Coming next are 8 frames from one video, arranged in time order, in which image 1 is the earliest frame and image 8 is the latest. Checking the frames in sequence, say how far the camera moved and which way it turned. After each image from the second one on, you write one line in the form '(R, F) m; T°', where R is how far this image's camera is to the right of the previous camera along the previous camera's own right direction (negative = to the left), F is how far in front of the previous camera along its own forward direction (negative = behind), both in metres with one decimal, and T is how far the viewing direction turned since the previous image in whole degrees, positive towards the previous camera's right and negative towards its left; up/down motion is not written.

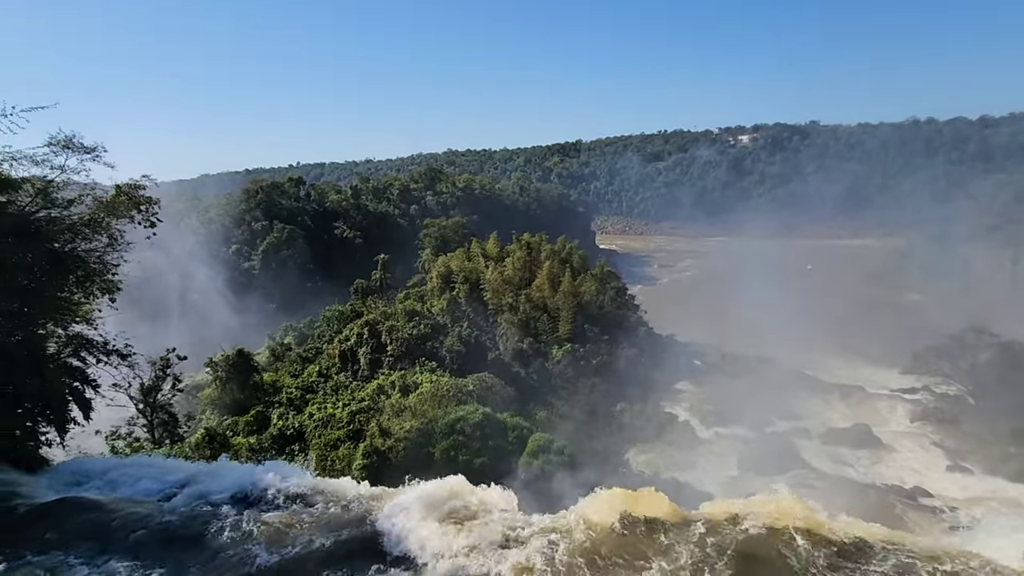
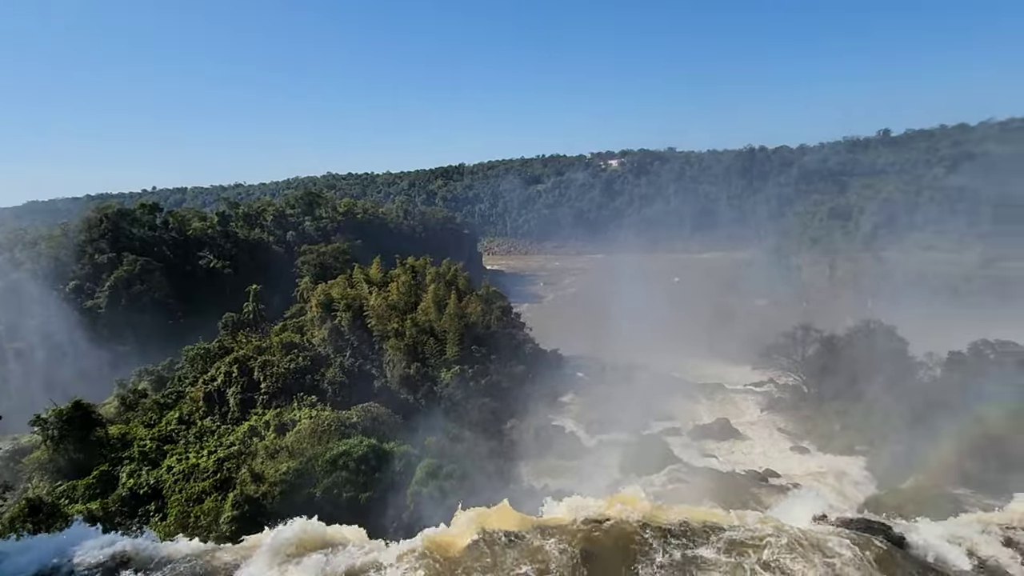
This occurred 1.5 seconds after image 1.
(+0.9, -0.4) m; +12°
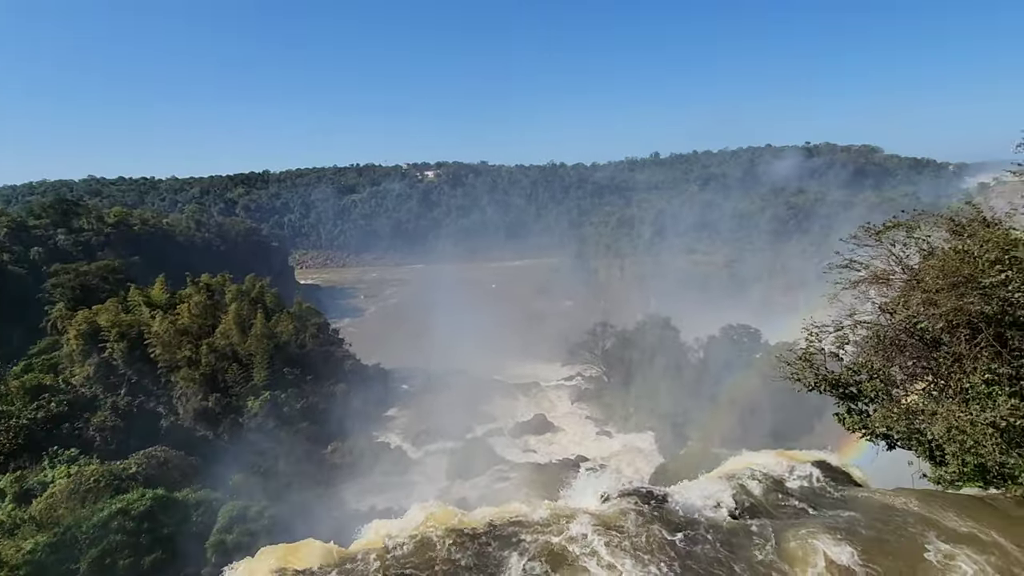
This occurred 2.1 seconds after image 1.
(+0.5, 0.0) m; +19°
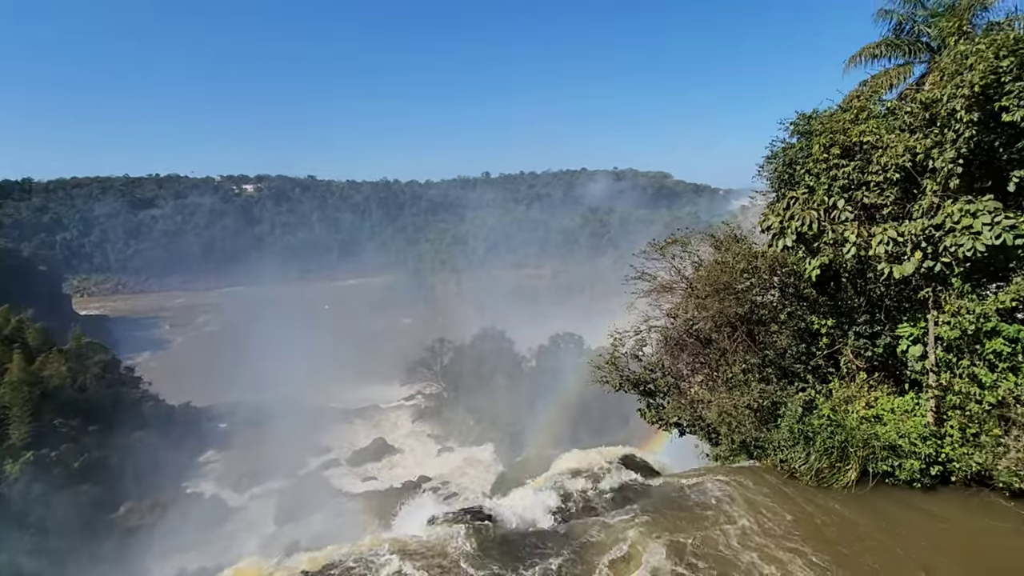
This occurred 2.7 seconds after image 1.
(+0.4, +0.1) m; +18°
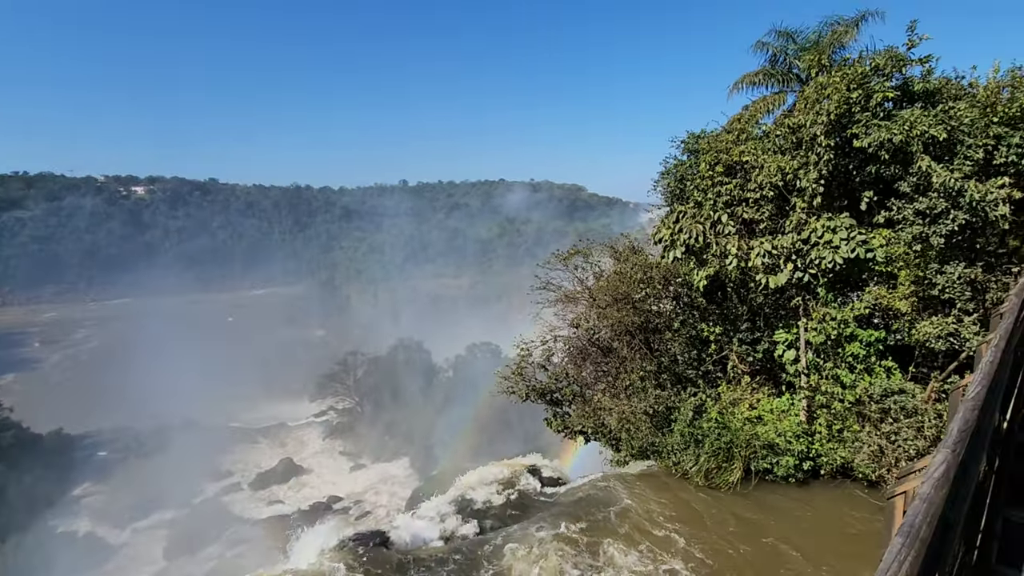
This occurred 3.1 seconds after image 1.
(+0.4, +0.2) m; +9°
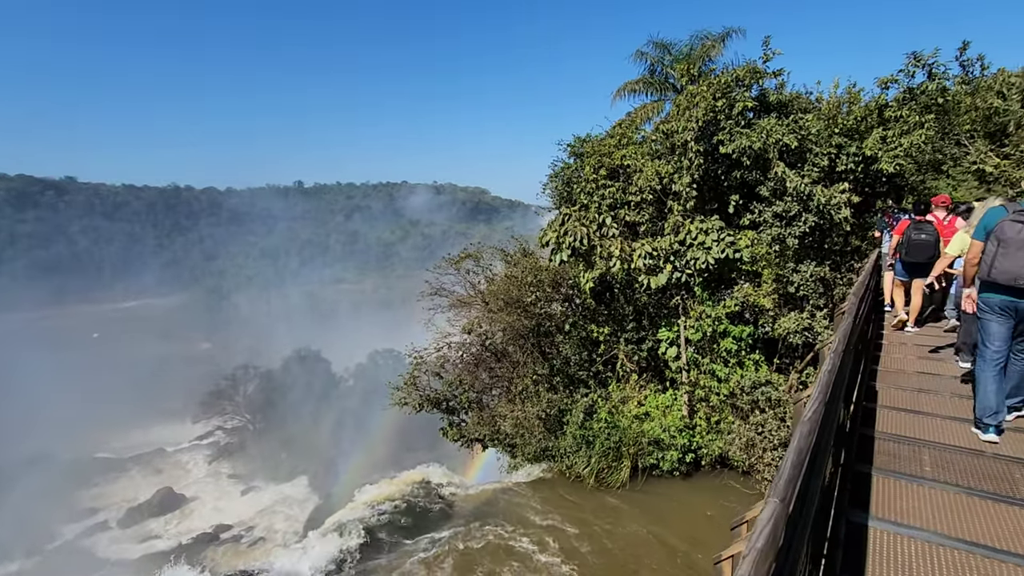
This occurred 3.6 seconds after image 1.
(+0.4, +0.3) m; +10°
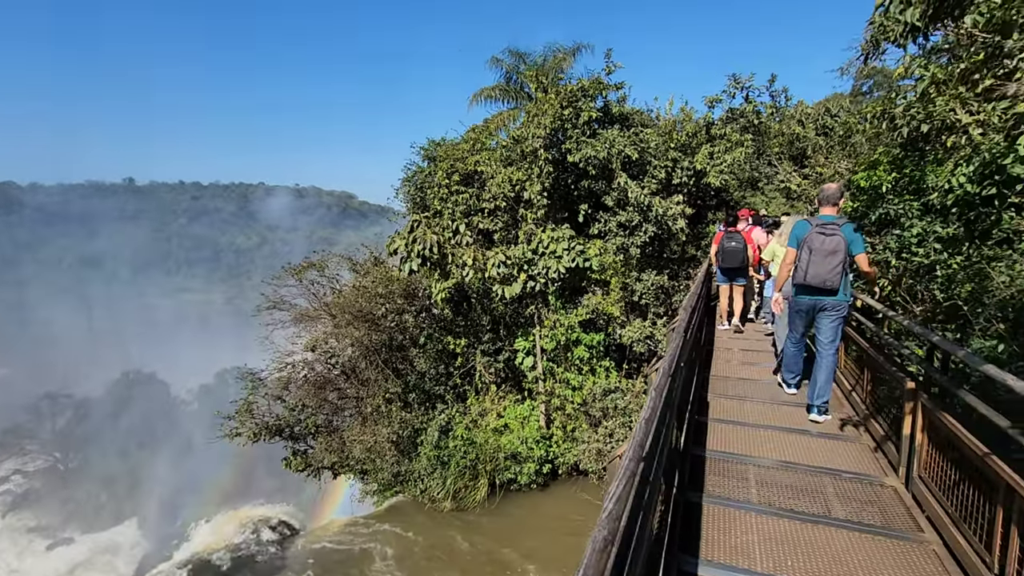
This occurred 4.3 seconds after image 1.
(+0.4, +0.5) m; +14°
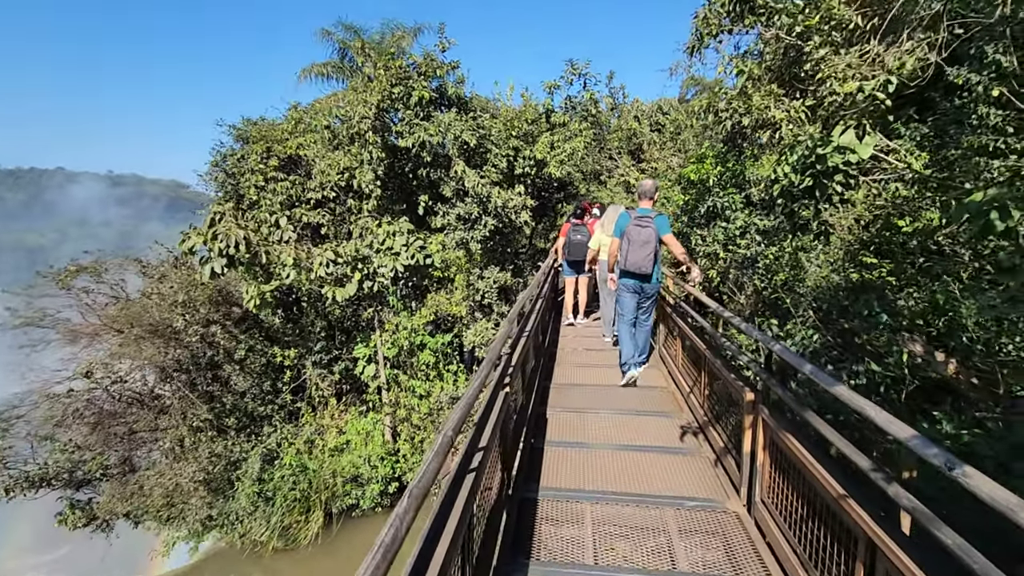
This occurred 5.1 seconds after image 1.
(+0.5, +0.8) m; +15°
